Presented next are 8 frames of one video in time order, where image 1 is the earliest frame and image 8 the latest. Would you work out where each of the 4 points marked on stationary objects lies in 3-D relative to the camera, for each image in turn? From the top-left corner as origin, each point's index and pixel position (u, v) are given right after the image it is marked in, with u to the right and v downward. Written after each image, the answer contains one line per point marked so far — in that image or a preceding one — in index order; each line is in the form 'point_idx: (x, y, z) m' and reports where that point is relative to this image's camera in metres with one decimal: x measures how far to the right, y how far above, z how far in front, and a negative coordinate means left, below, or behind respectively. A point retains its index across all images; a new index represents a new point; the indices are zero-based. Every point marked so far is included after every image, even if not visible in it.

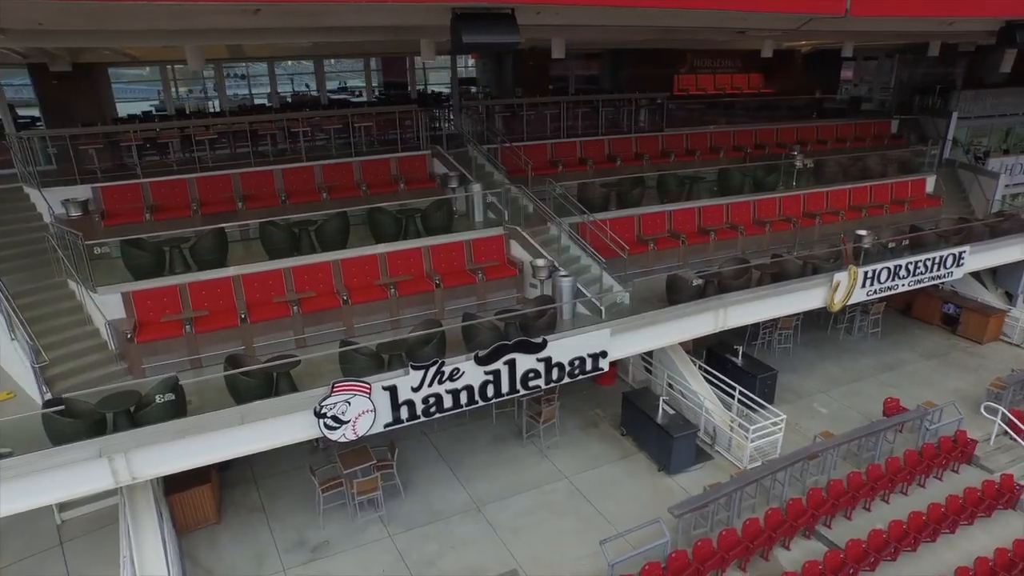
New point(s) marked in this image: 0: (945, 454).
0: (+6.3, -2.4, +9.4) m
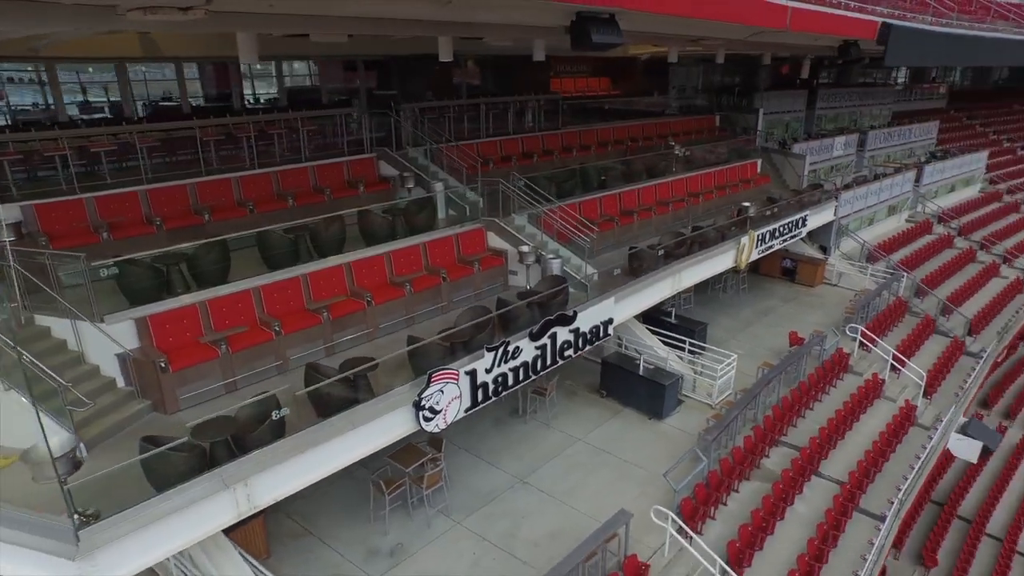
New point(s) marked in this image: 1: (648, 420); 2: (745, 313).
0: (+6.0, -1.5, +12.2) m
1: (+2.2, -2.2, +10.7) m
2: (+5.1, -0.5, +14.4) m
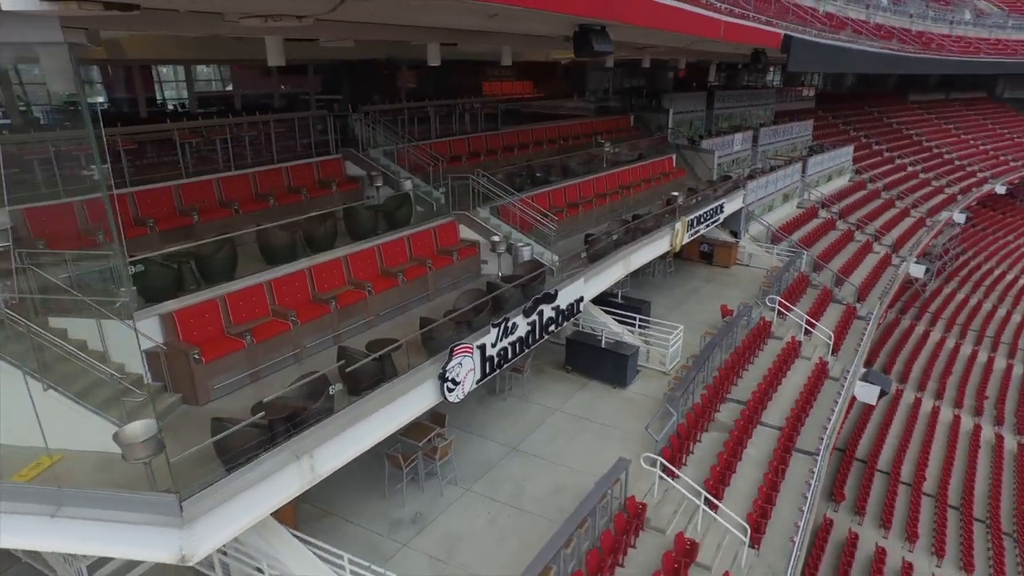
0: (+5.3, -1.0, +14.0) m
1: (+1.8, -1.8, +11.9) m
2: (+3.9, -0.1, +16.0) m
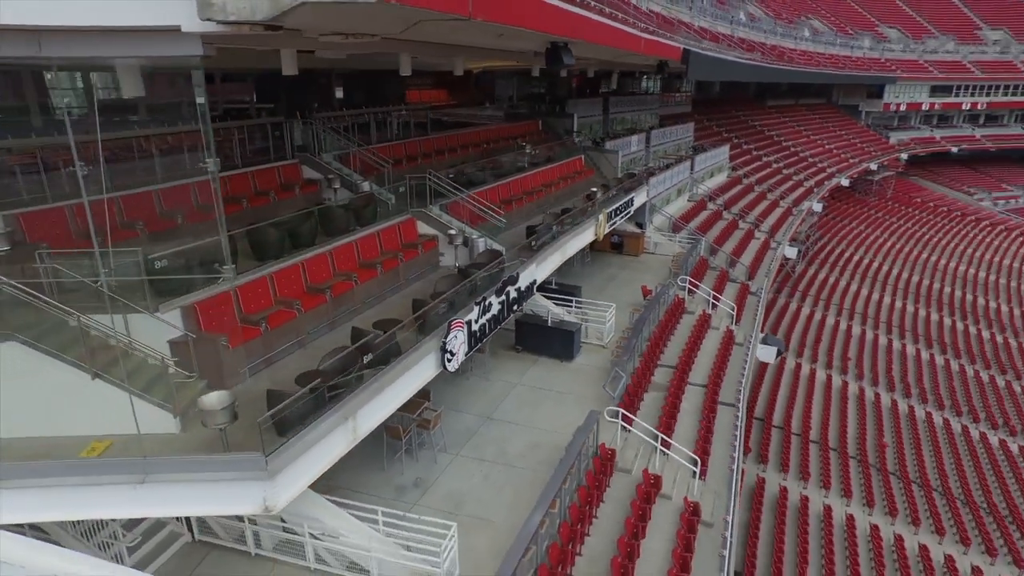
0: (+4.0, -0.6, +16.0) m
1: (+1.0, -1.5, +13.2) m
2: (+2.3, +0.2, +17.7) m
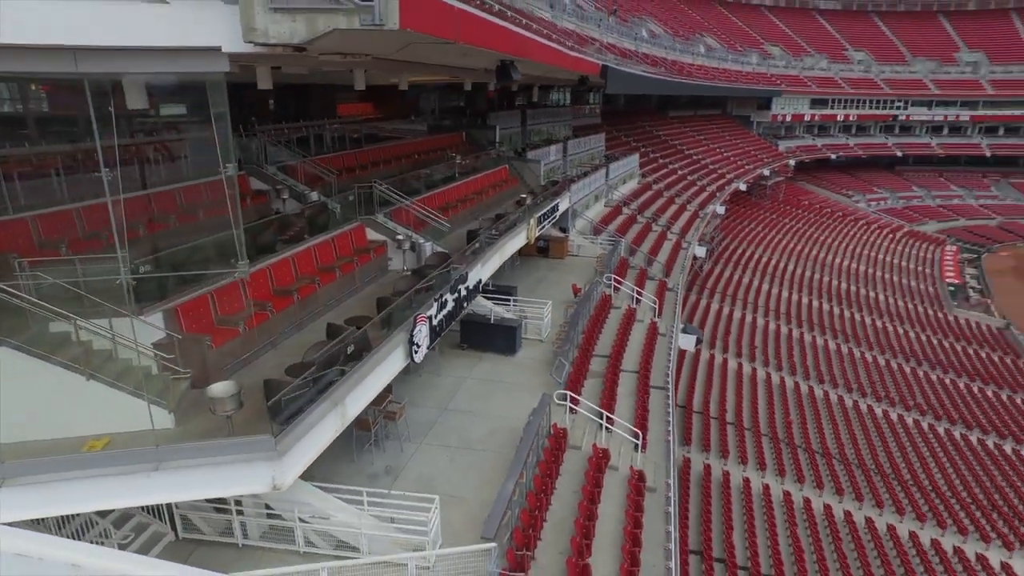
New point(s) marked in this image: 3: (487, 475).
0: (+2.4, -0.5, +17.2) m
1: (-0.1, -1.5, +14.1) m
2: (+0.5, +0.2, +18.7) m
3: (-0.4, -2.8, +9.8) m
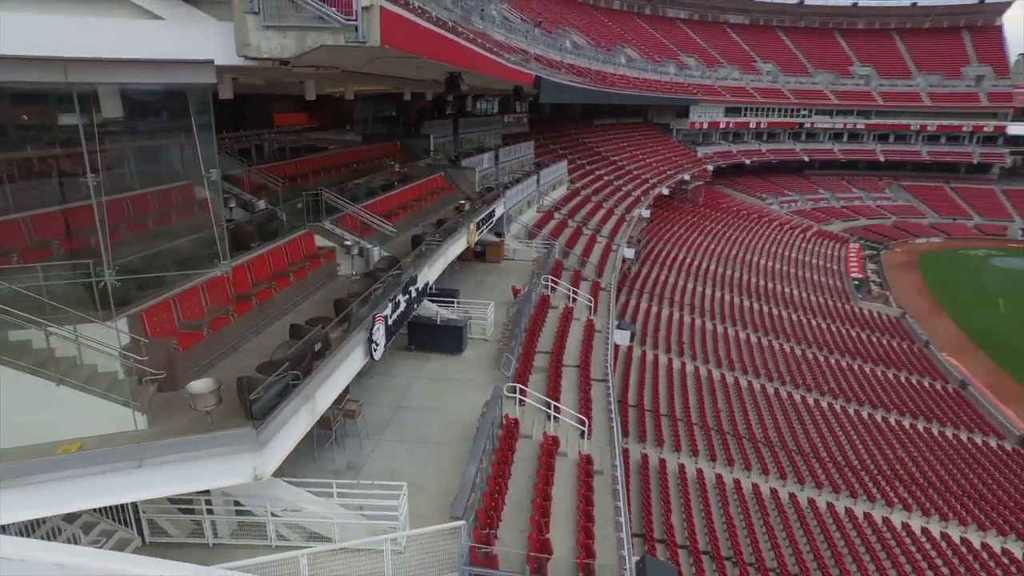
0: (+0.9, -0.5, +18.0) m
1: (-1.3, -1.5, +14.6) m
2: (-1.3, +0.1, +19.3) m
3: (-1.0, -2.8, +10.3) m
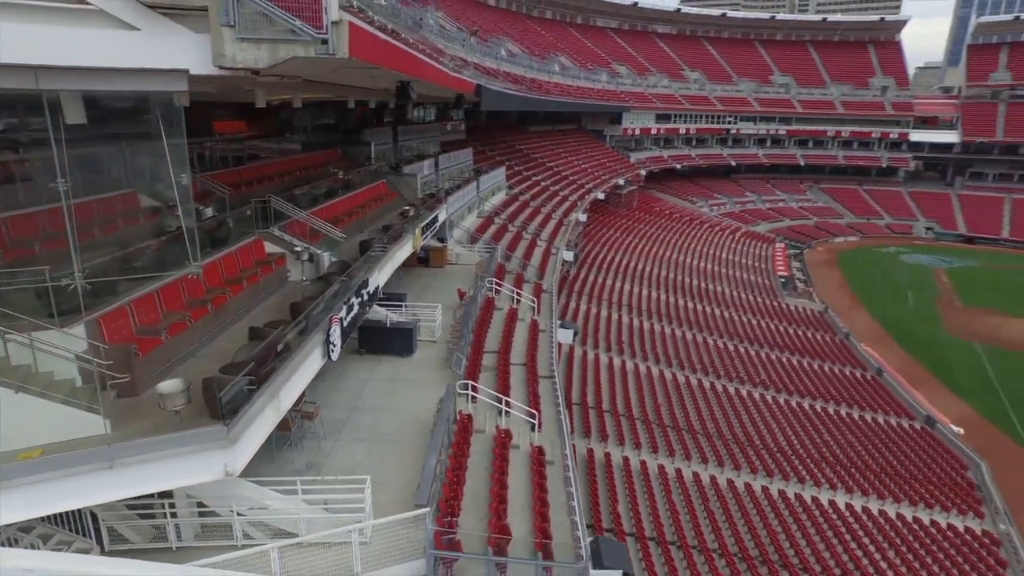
0: (-0.6, -0.6, +18.5) m
1: (-2.5, -1.6, +14.9) m
2: (-2.9, 0.0, +19.5) m
3: (-1.7, -2.8, +10.6) m
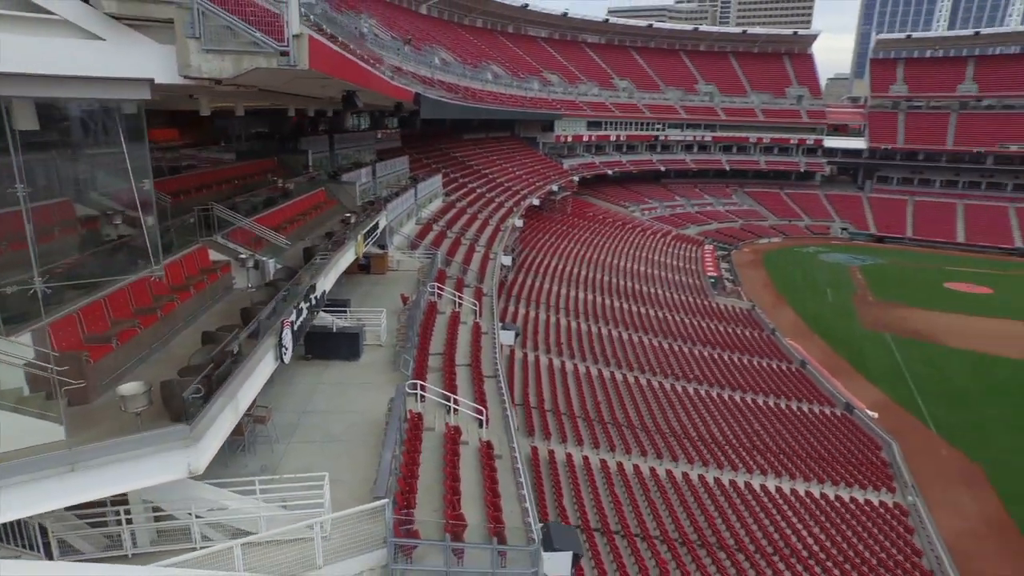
0: (-2.3, -0.7, +18.8) m
1: (-3.7, -1.7, +15.1) m
2: (-4.6, -0.2, +19.7) m
3: (-2.6, -2.9, +10.9) m
